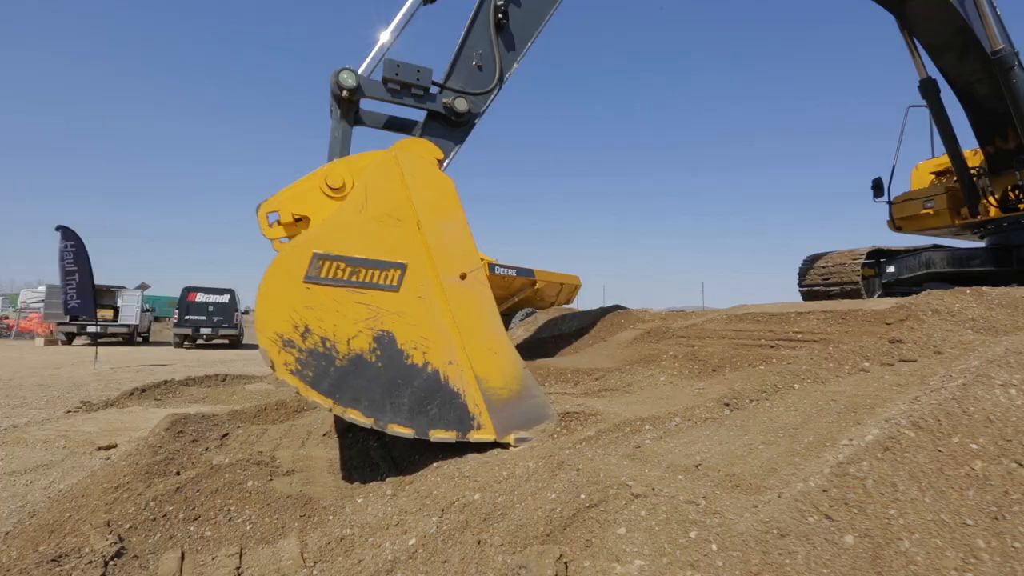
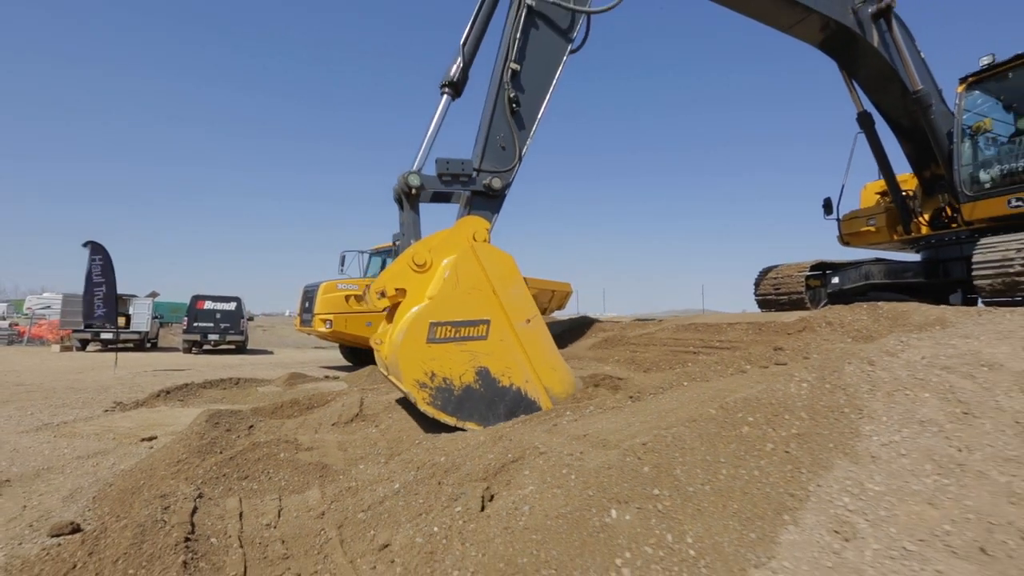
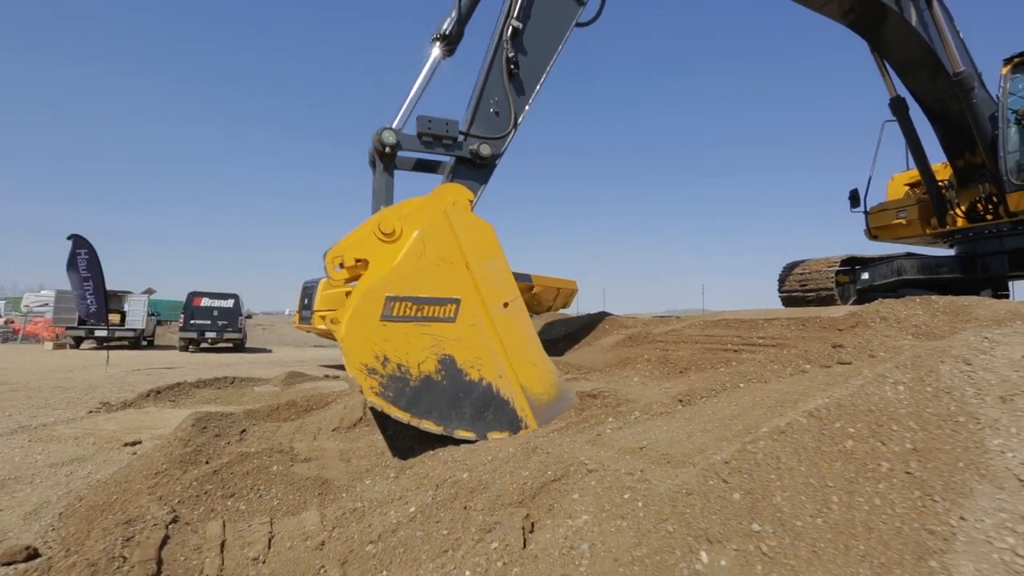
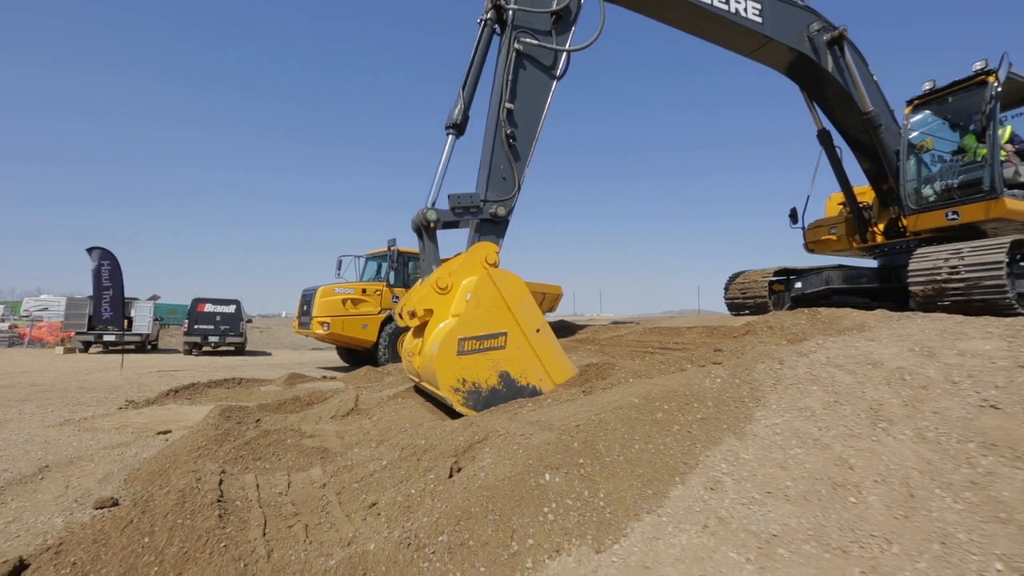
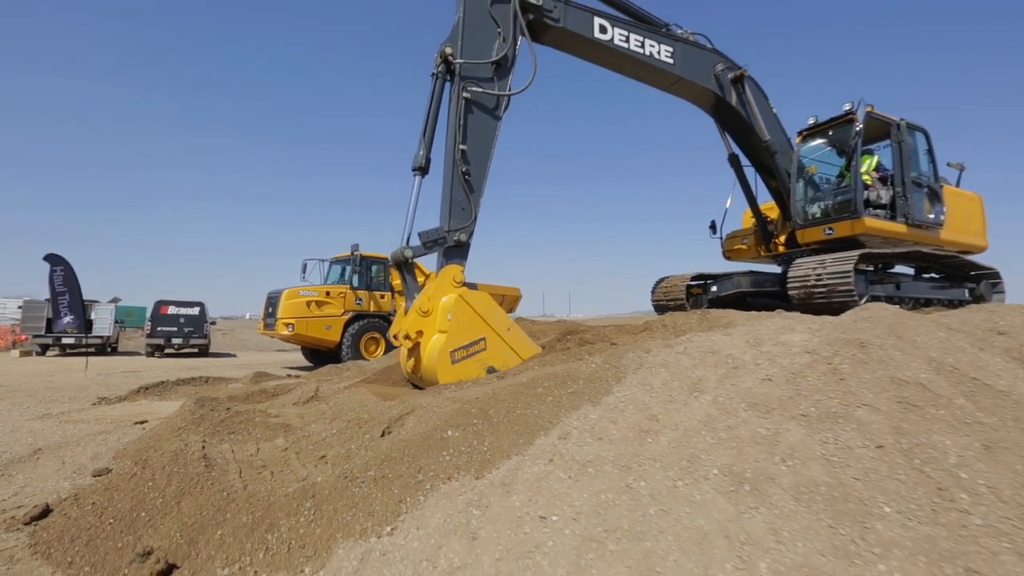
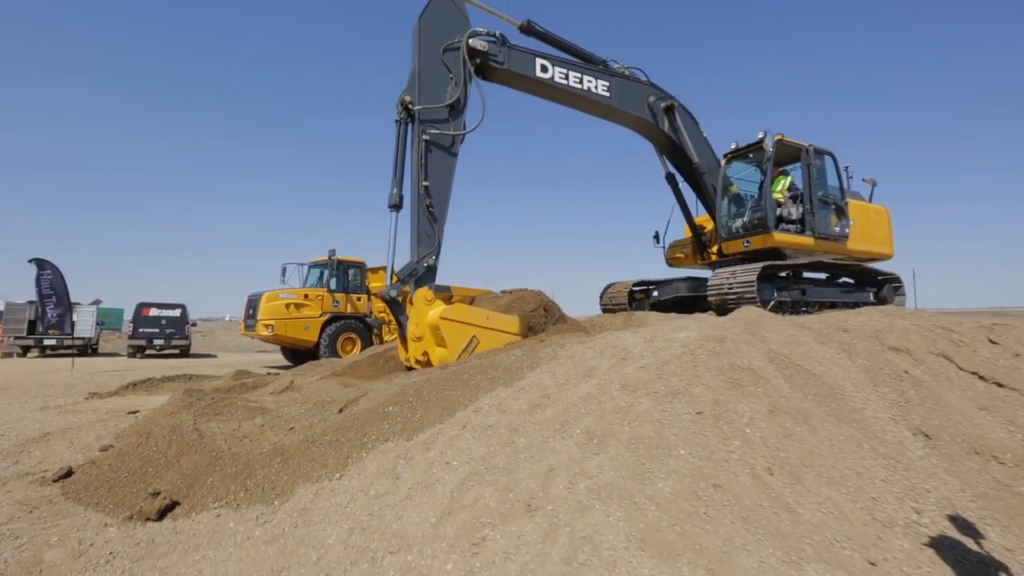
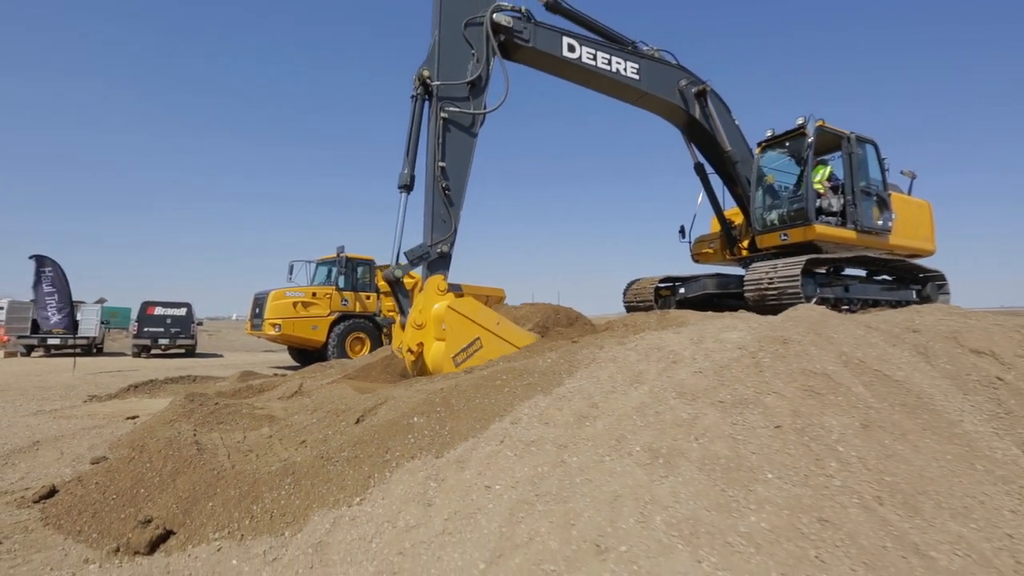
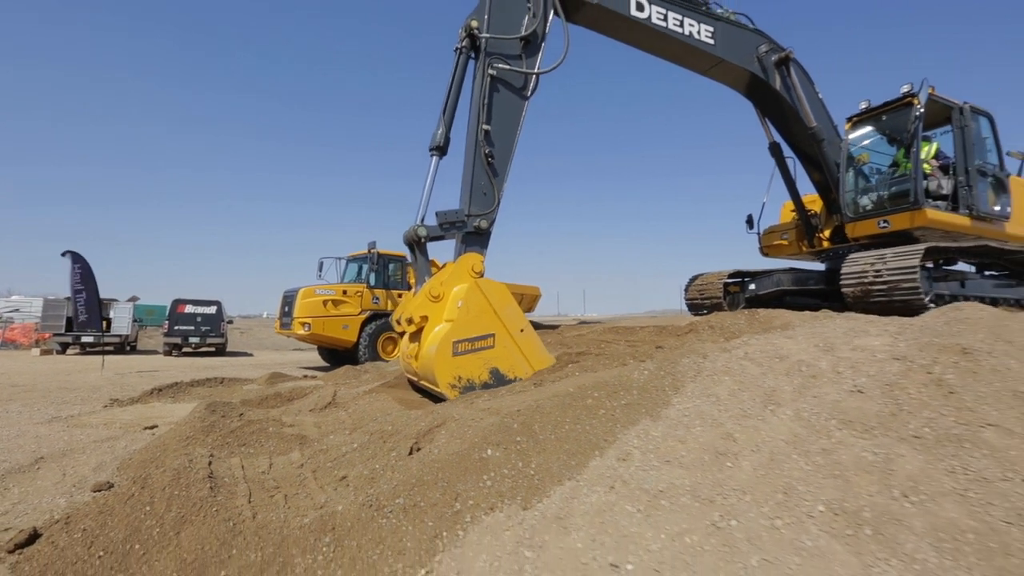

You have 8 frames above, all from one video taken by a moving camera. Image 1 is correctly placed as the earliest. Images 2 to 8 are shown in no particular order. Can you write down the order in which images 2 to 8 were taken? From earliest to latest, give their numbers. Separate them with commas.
3, 2, 4, 8, 5, 7, 6
